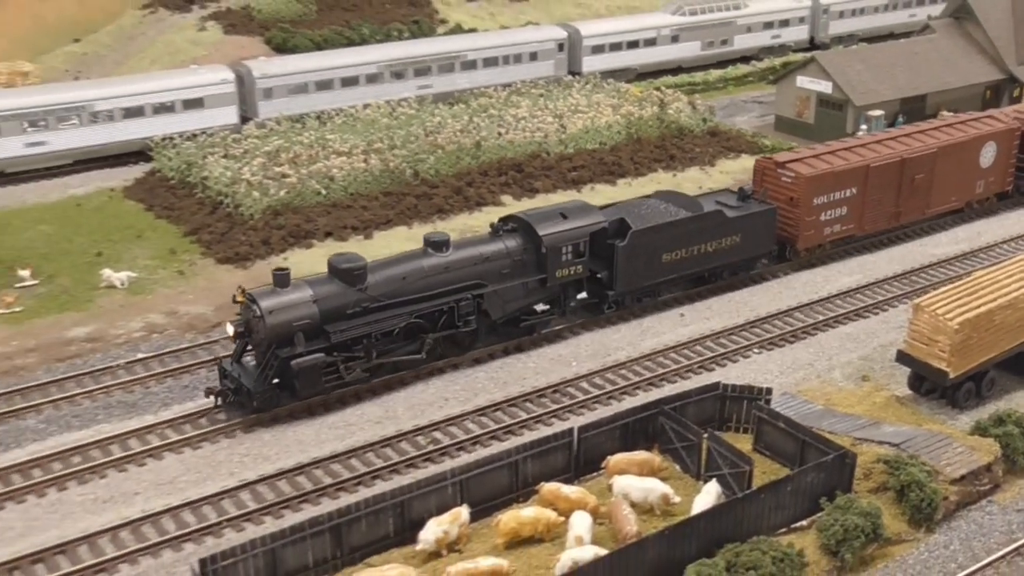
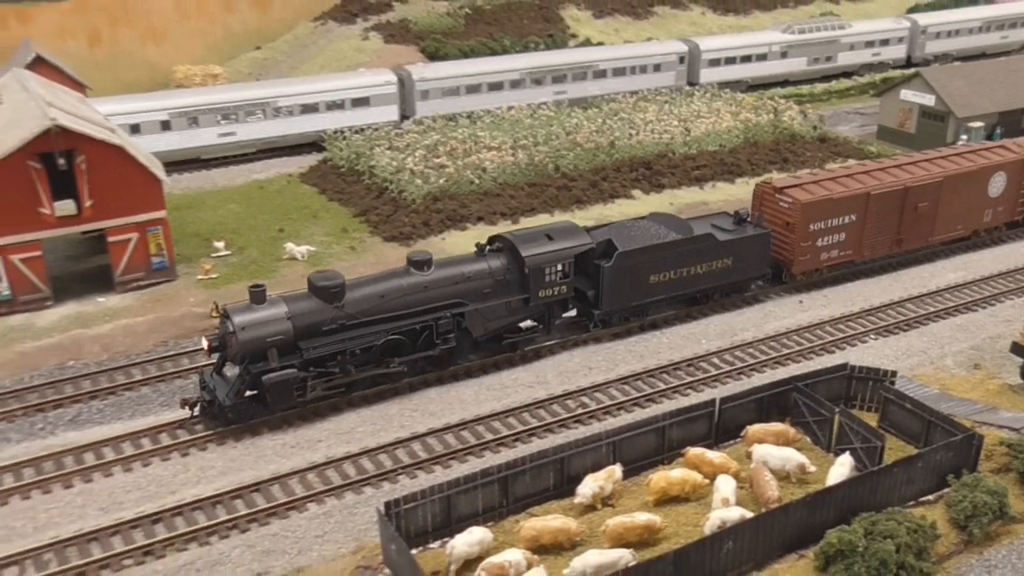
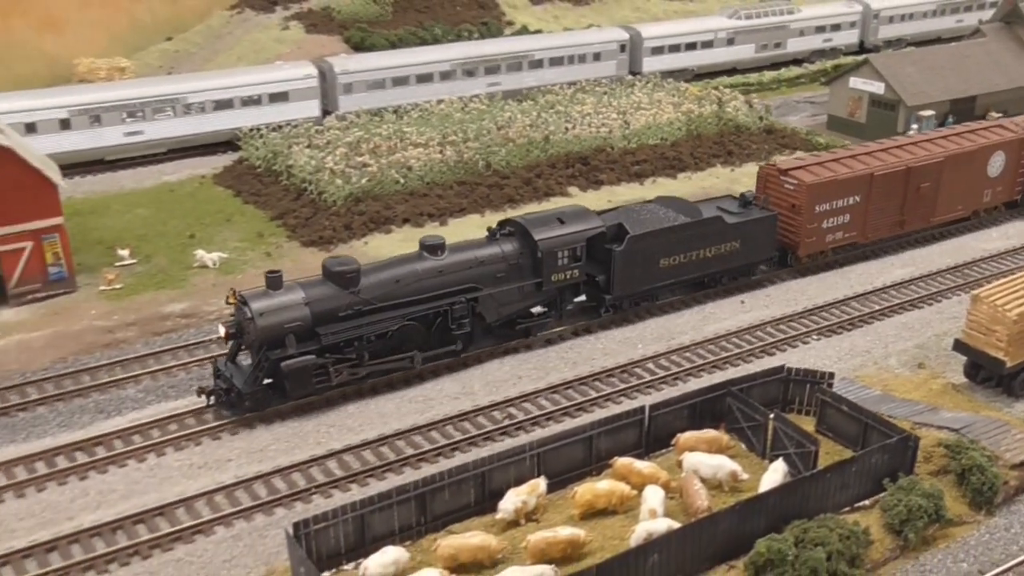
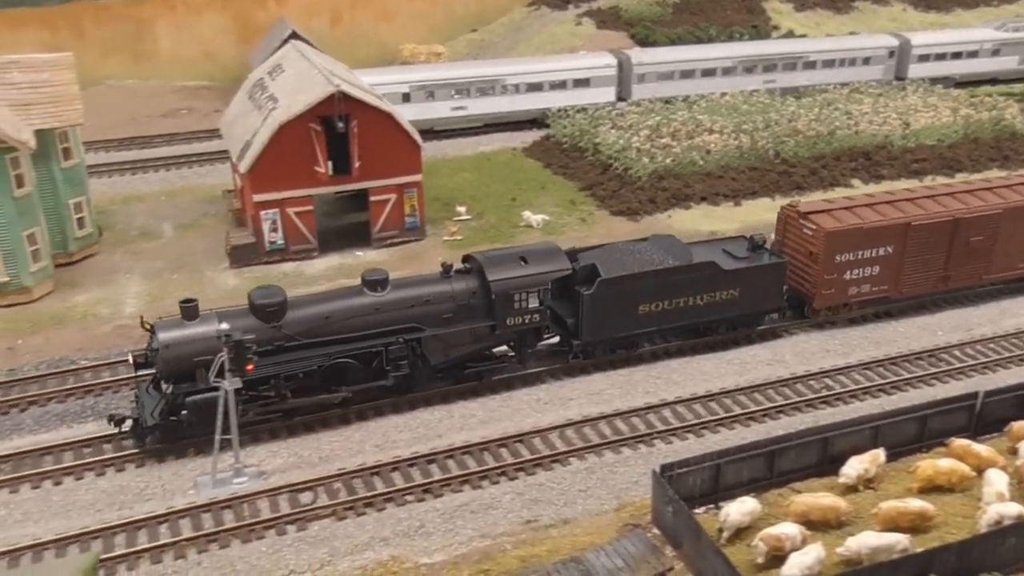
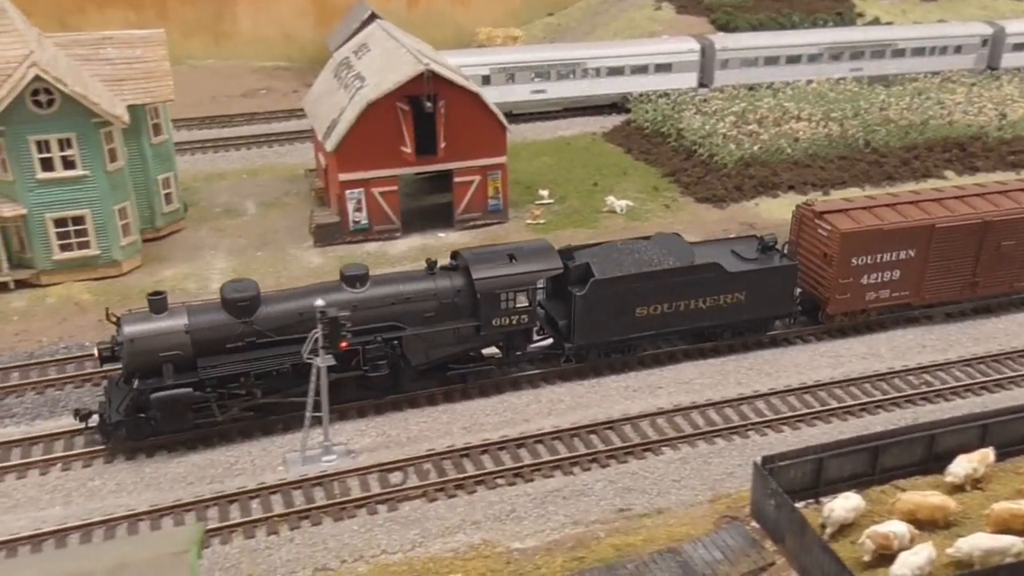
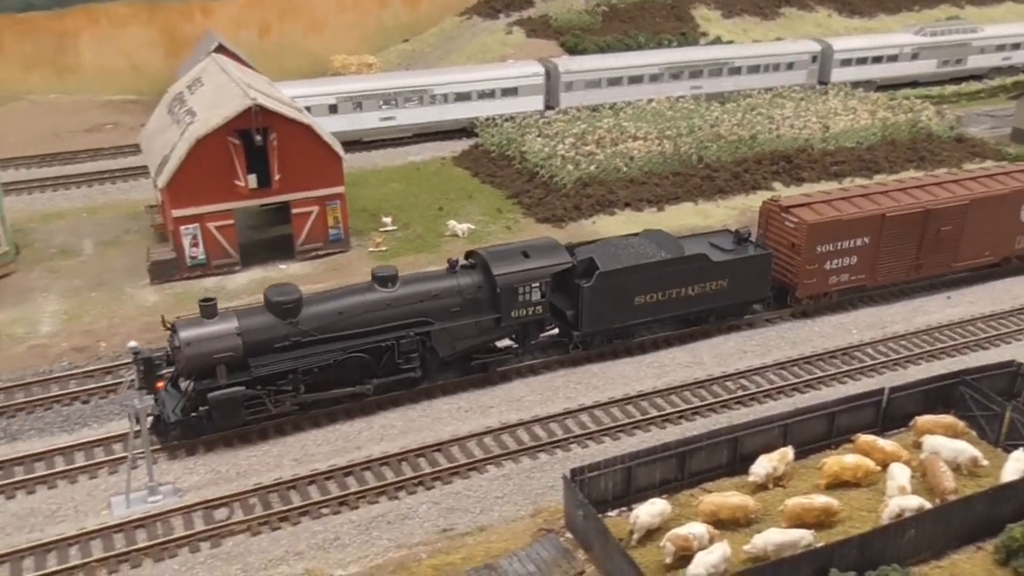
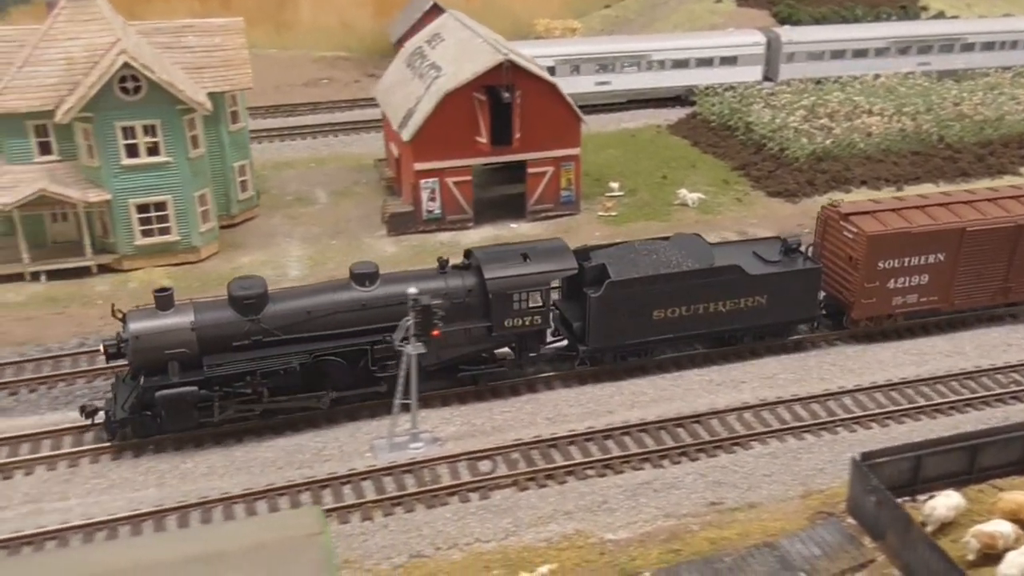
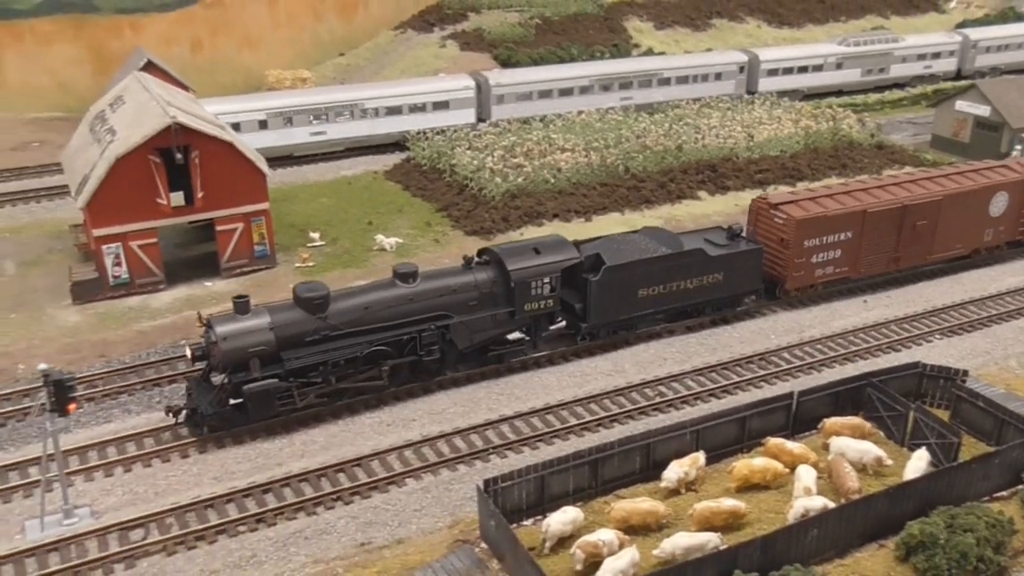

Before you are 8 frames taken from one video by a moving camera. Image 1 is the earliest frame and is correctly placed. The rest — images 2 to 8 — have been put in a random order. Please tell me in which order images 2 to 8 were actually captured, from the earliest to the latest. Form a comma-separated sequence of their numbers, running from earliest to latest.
3, 2, 8, 6, 4, 5, 7
